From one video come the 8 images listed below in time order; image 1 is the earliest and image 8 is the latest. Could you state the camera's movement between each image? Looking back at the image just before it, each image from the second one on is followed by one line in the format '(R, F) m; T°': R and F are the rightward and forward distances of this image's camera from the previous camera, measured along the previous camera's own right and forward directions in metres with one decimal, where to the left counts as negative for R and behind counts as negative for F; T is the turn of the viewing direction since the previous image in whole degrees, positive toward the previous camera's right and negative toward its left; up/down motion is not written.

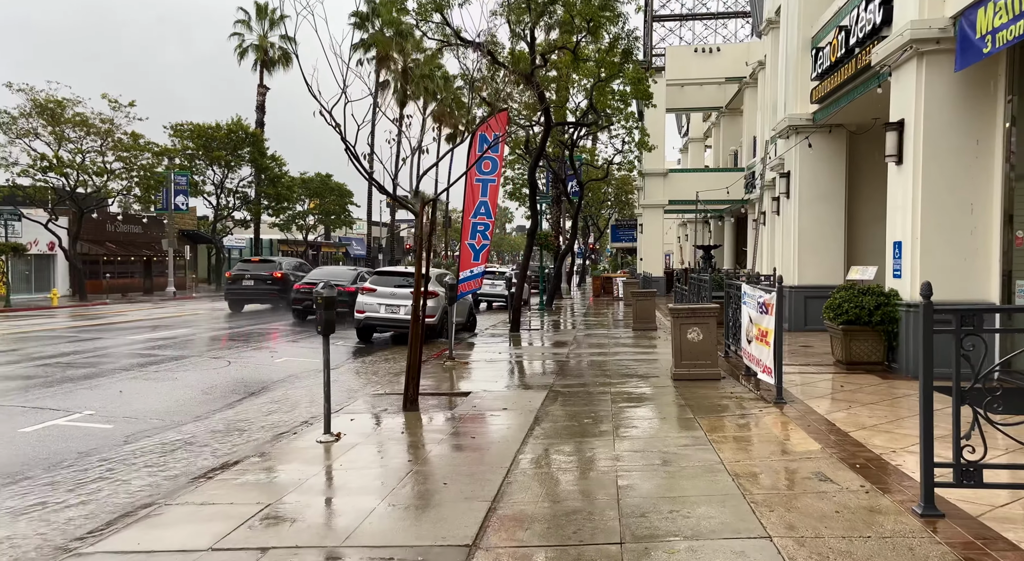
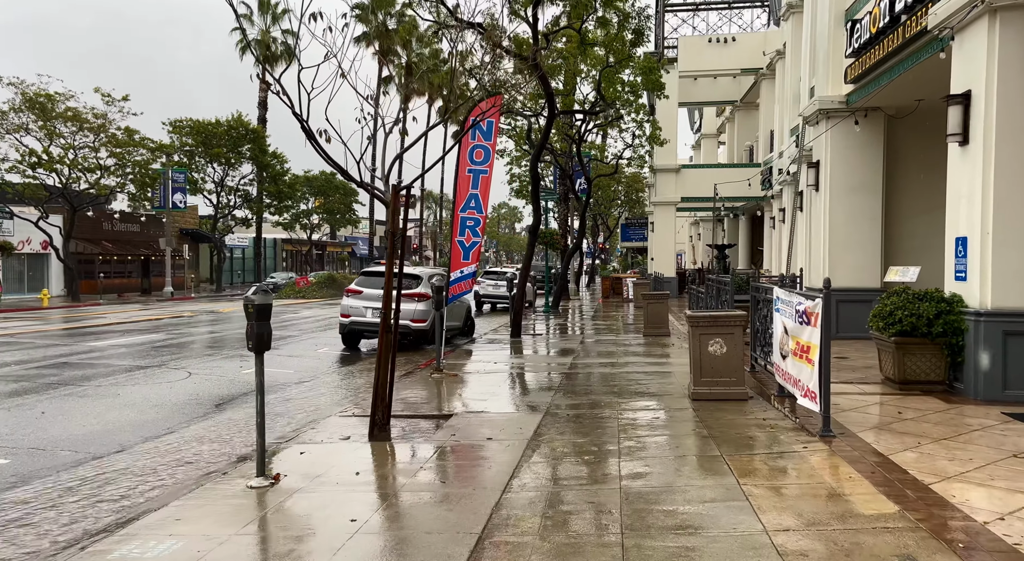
(+0.2, +1.5) m; -1°
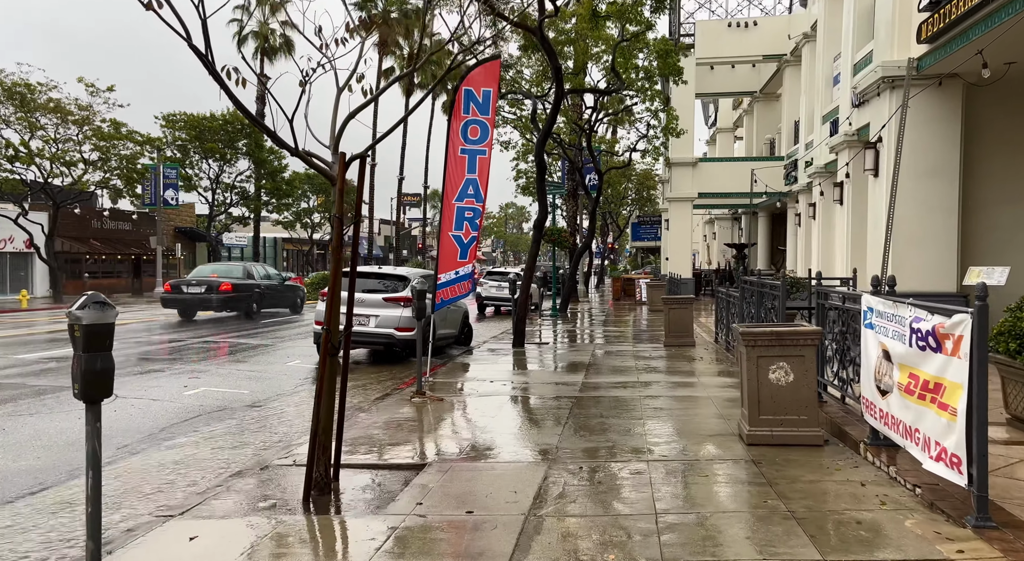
(+0.1, +2.2) m; -1°
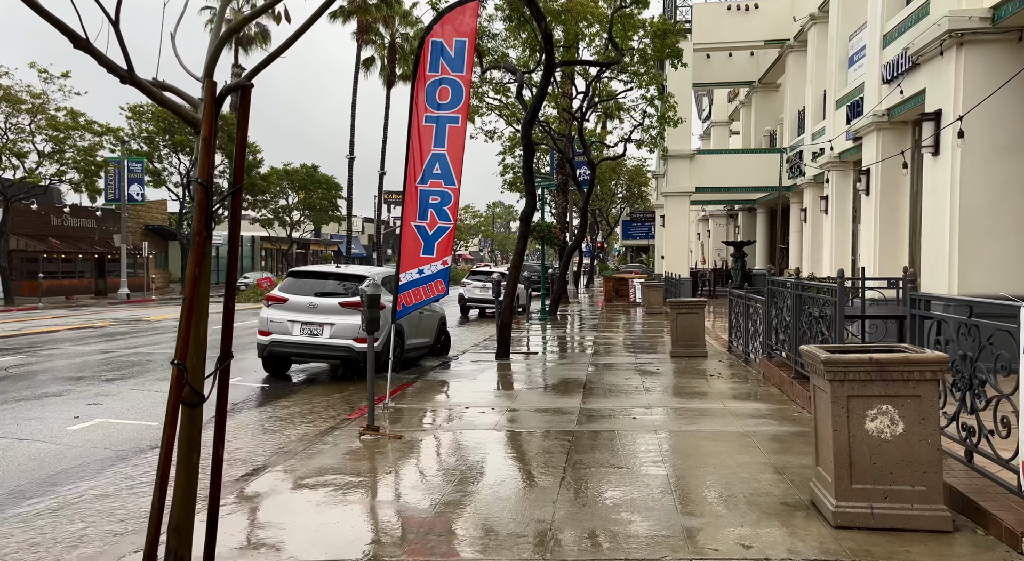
(+0.1, +2.2) m; +1°
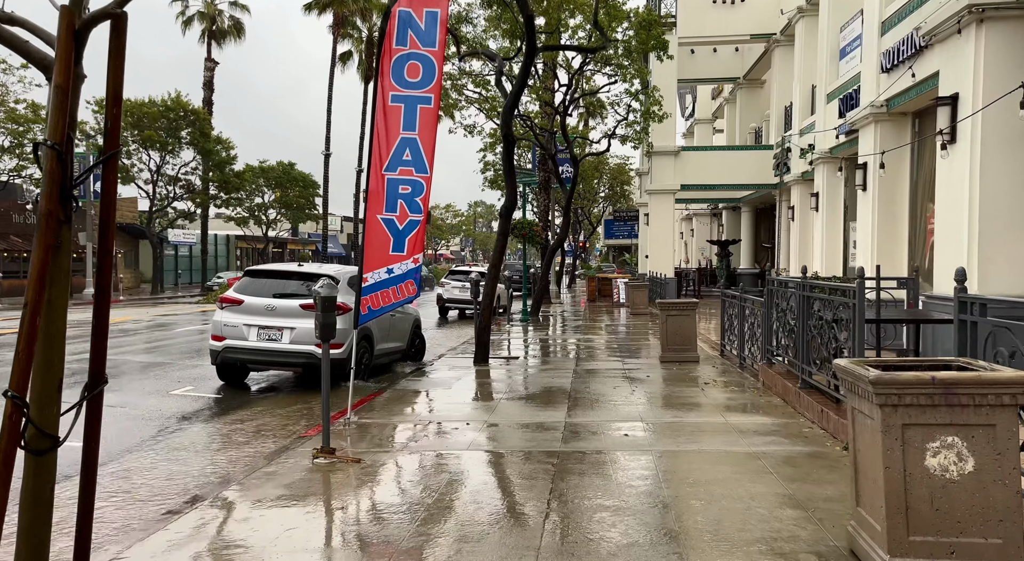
(0.0, +0.9) m; +1°
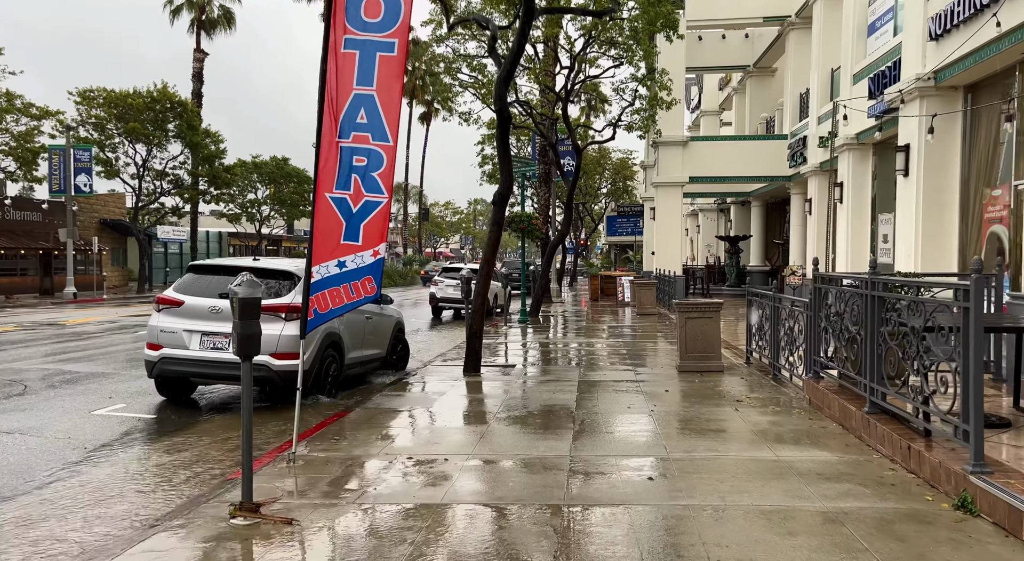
(+0.1, +1.7) m; 0°
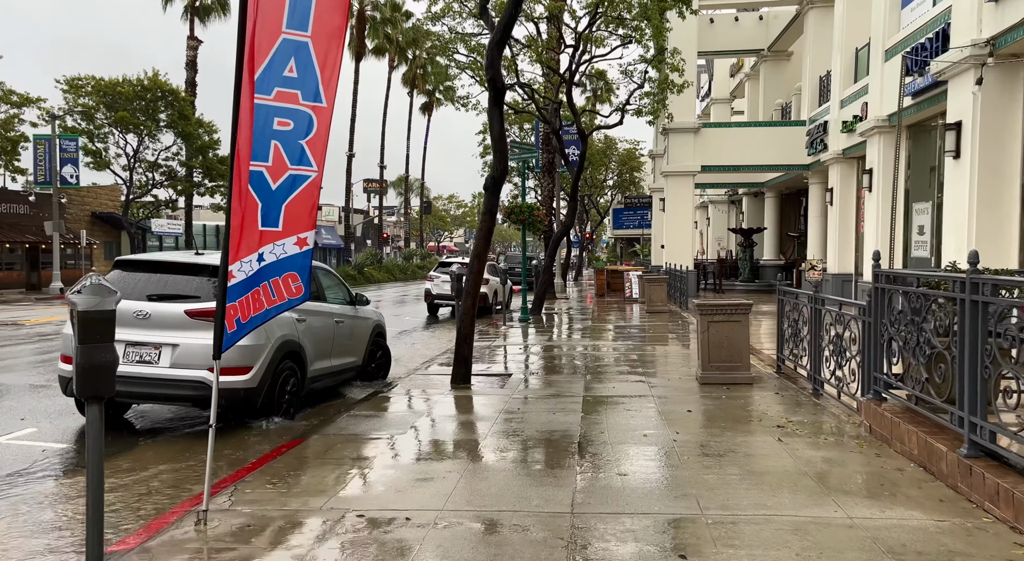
(+0.1, +1.5) m; 0°
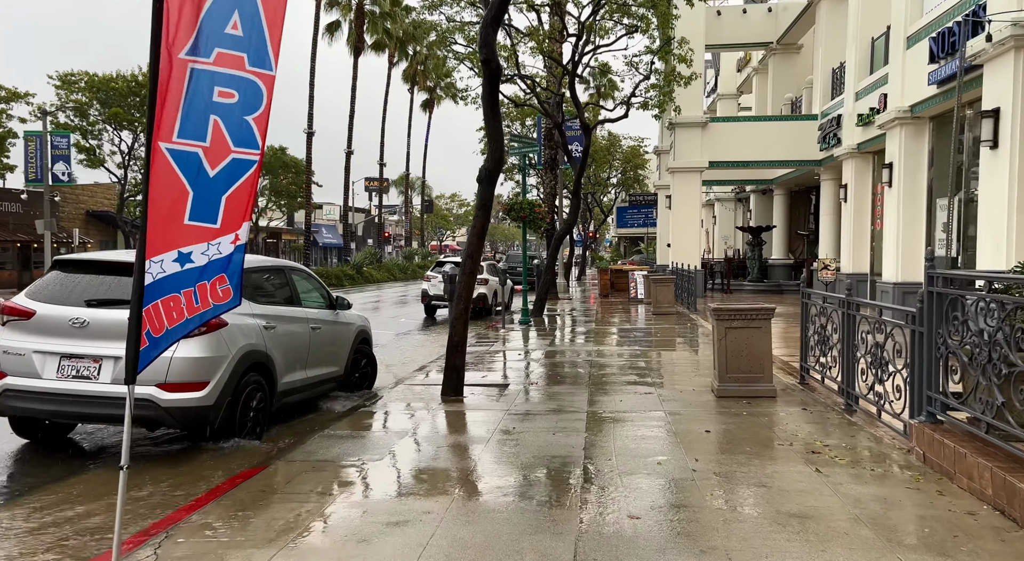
(+0.1, +0.9) m; 0°
